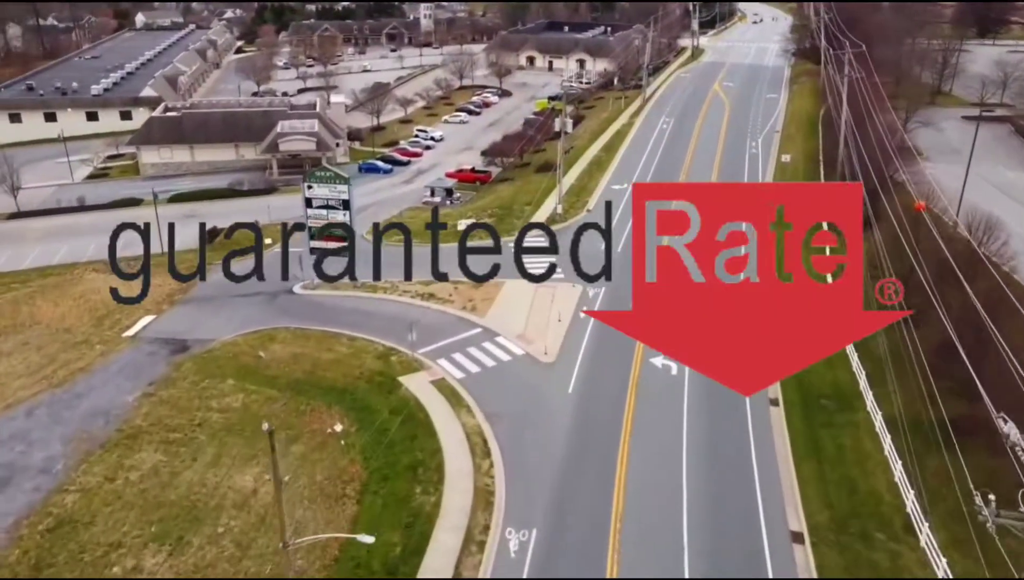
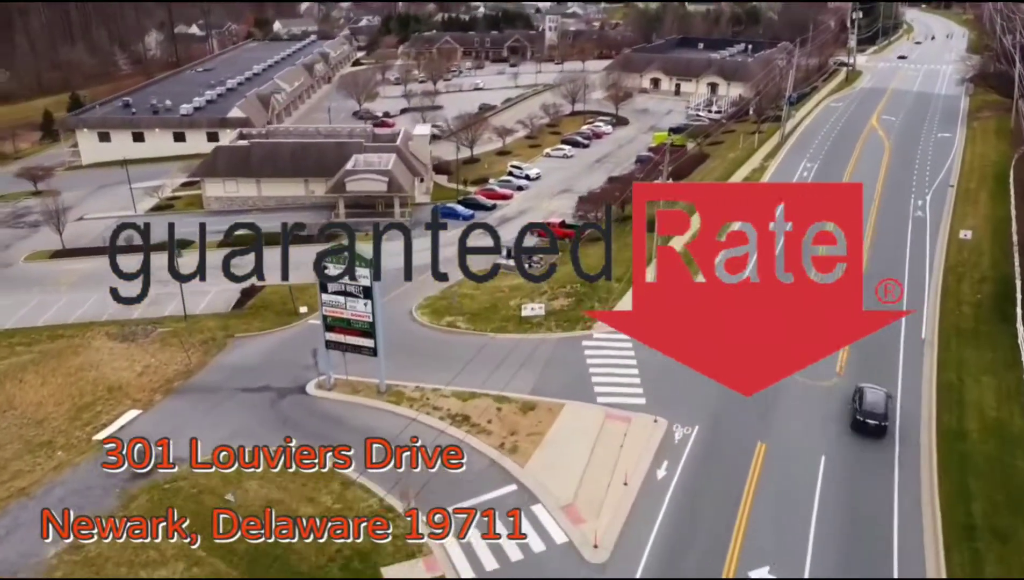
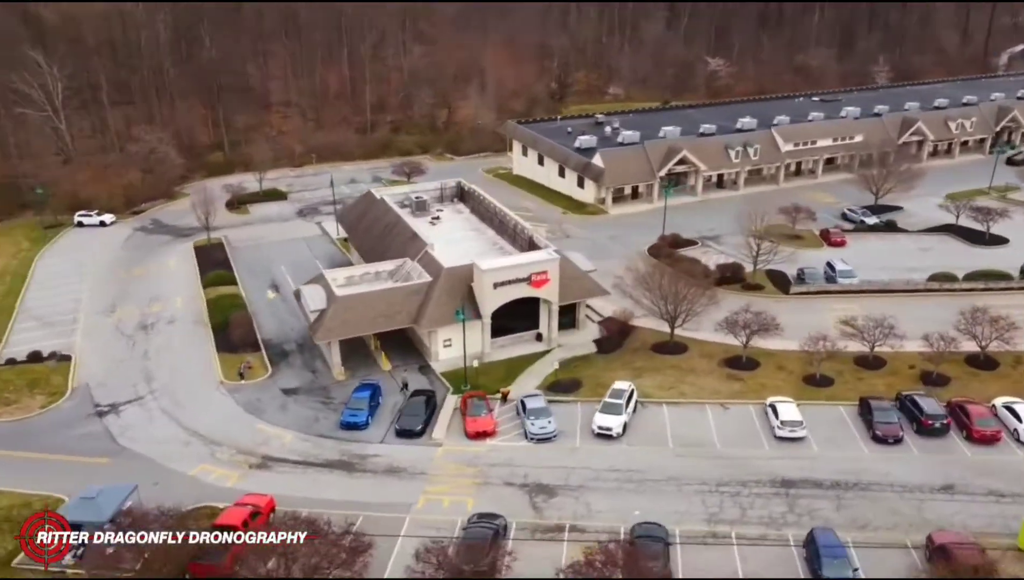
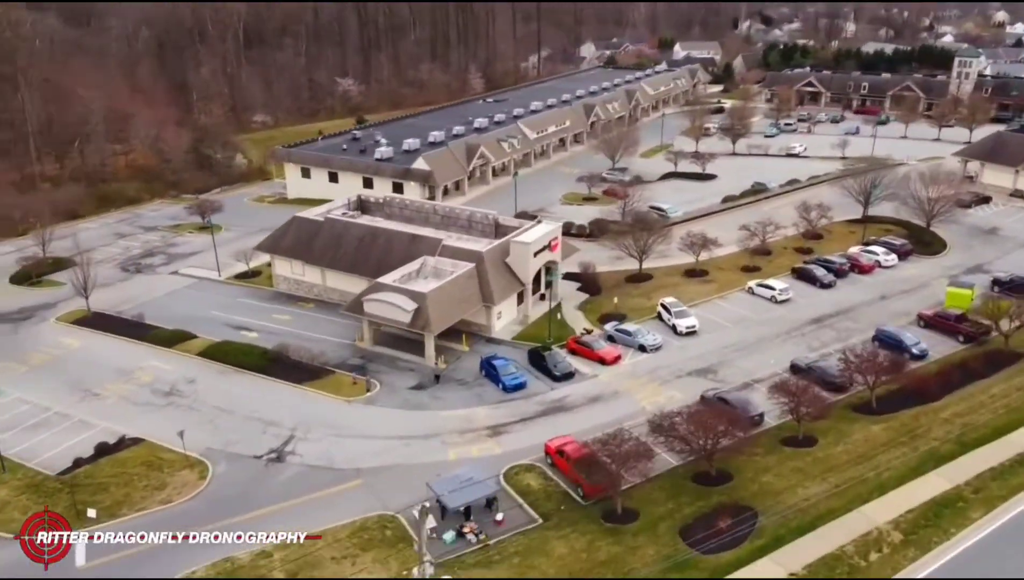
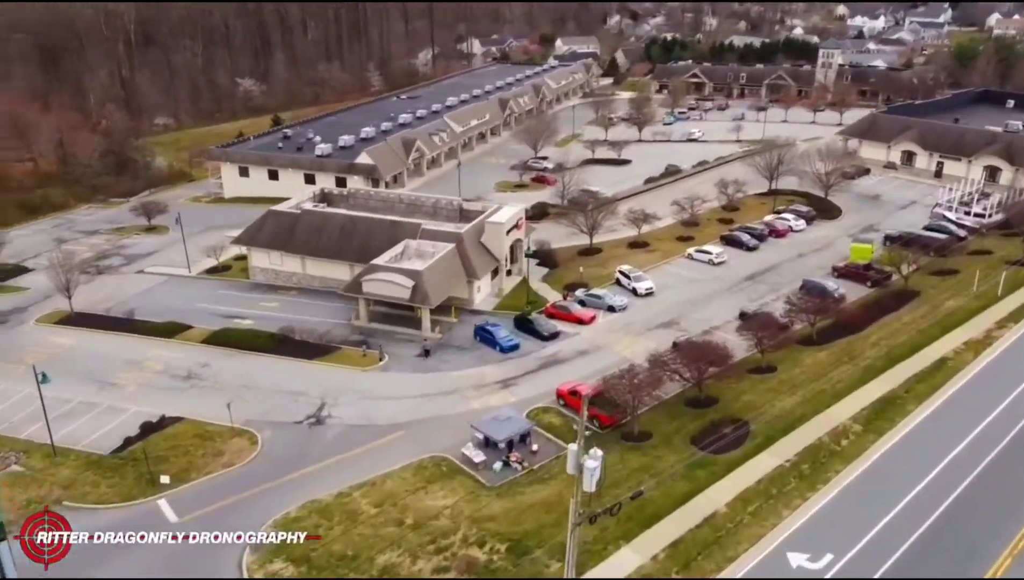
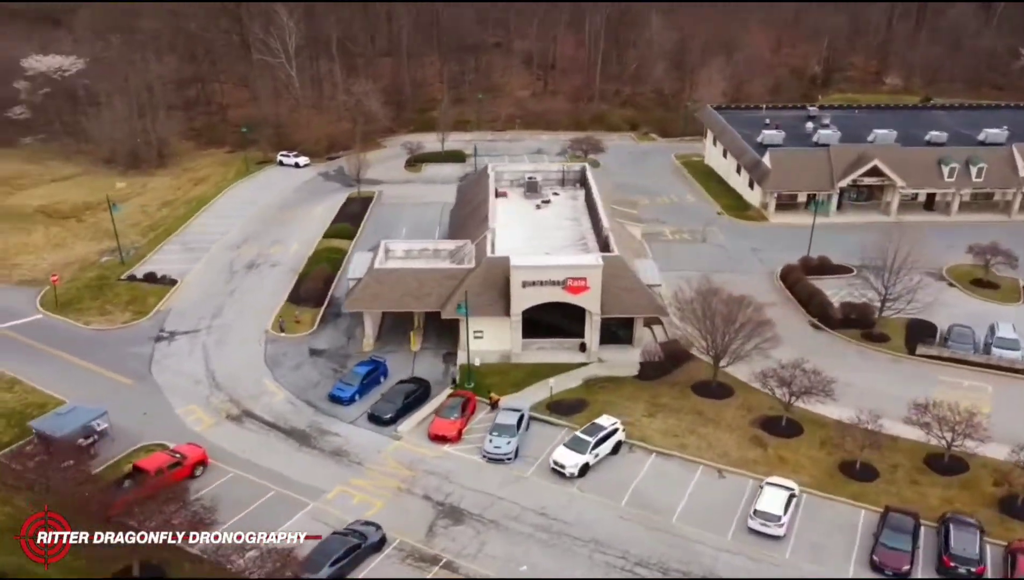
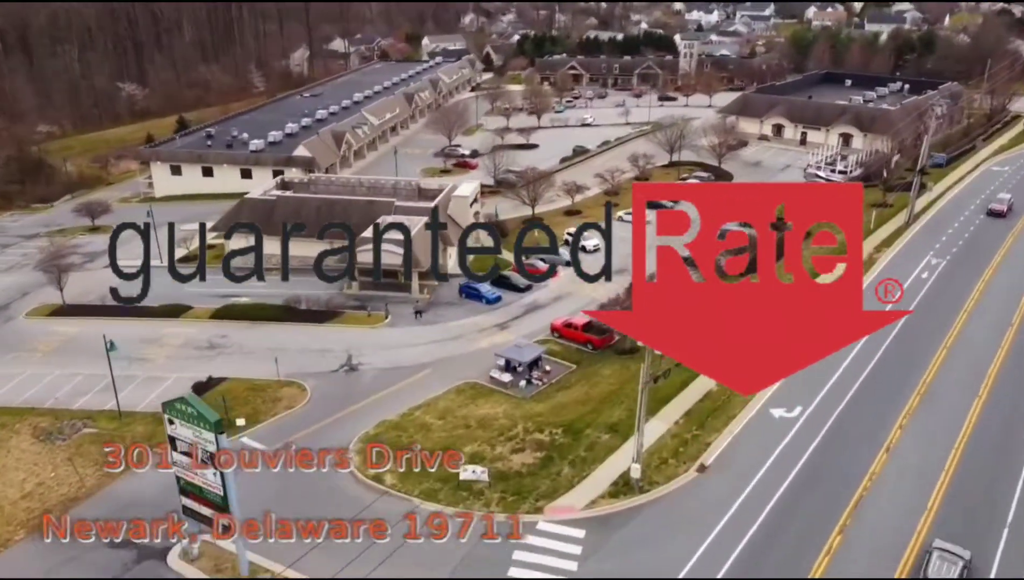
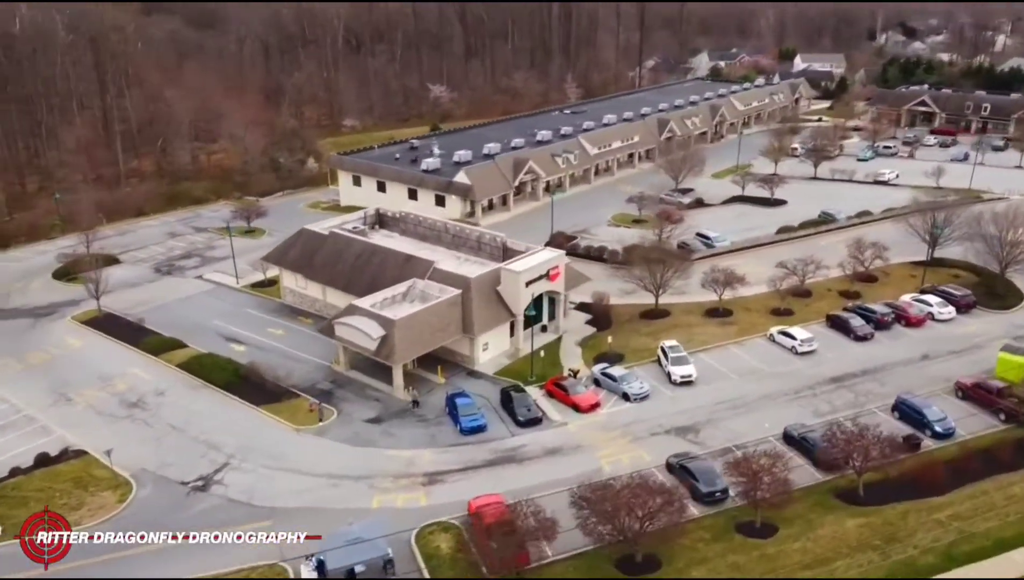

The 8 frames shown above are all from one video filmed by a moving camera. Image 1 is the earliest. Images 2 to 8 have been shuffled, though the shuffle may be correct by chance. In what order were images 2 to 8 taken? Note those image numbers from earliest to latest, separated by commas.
2, 7, 5, 4, 8, 3, 6
